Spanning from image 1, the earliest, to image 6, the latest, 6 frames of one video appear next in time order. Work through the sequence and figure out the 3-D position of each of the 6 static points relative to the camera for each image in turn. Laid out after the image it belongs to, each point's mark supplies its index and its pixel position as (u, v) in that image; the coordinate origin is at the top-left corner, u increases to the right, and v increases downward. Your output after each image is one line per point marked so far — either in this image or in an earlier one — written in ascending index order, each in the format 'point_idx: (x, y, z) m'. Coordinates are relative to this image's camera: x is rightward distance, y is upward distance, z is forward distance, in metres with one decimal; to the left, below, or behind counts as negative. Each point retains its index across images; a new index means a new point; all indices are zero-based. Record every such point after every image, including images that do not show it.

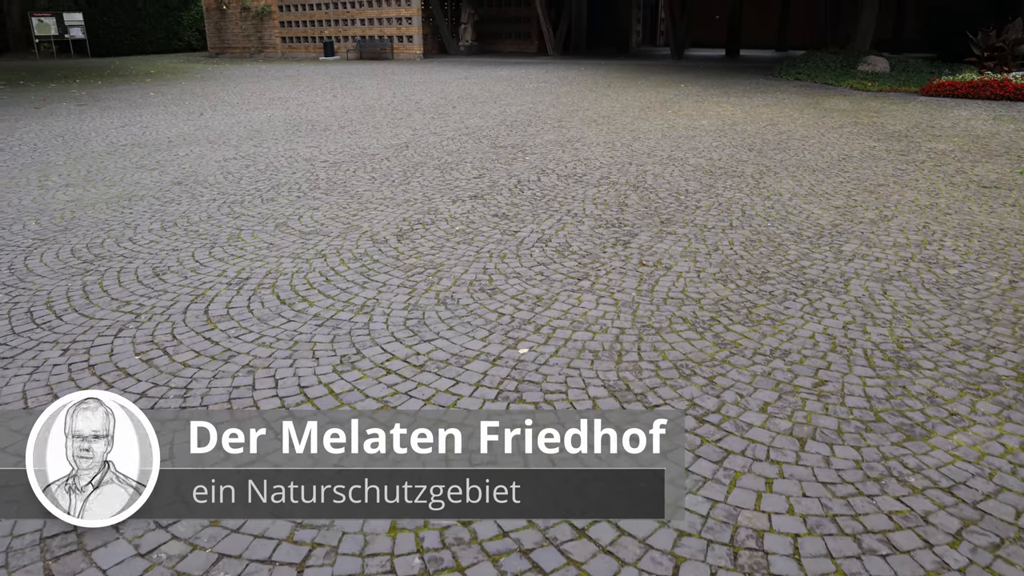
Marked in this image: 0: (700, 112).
0: (+2.5, +2.3, +12.8) m
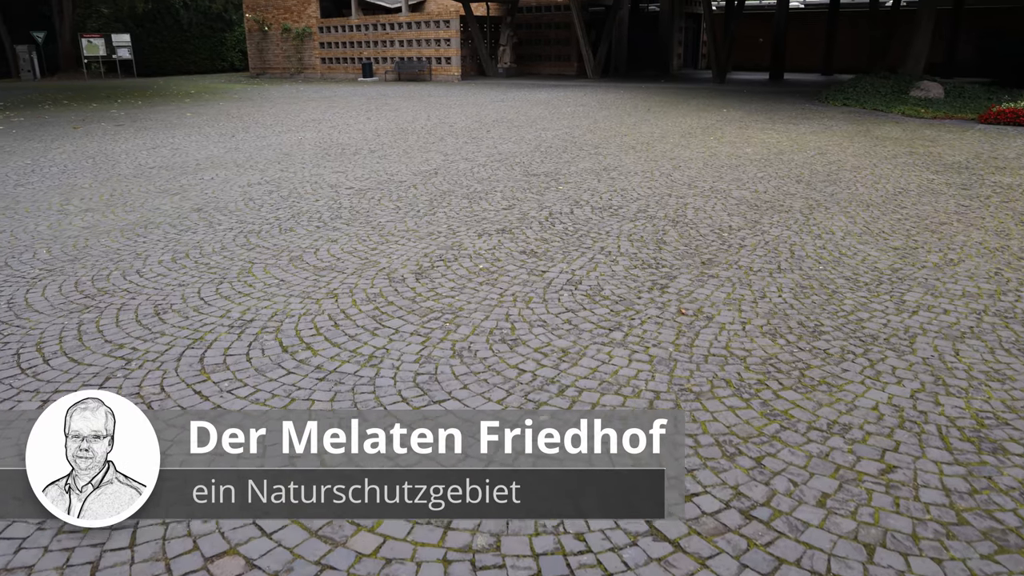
0: (+3.0, +1.9, +12.3) m
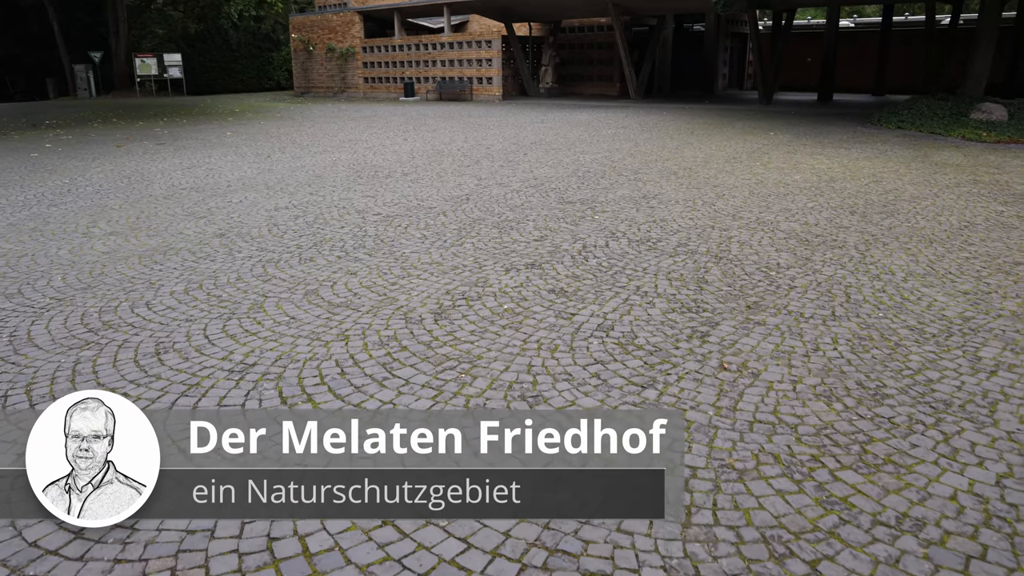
0: (+3.4, +1.5, +11.7) m
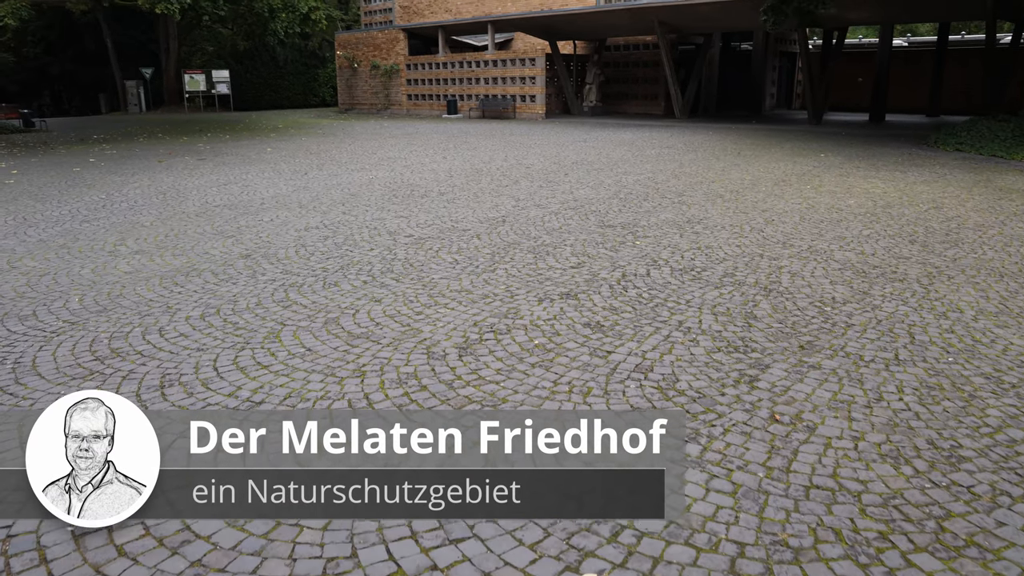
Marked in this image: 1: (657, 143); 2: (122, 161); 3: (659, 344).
0: (+3.9, +1.2, +11.2) m
1: (+2.9, +2.9, +19.4) m
2: (-7.8, +2.5, +19.1) m
3: (+0.7, -0.3, +4.6) m
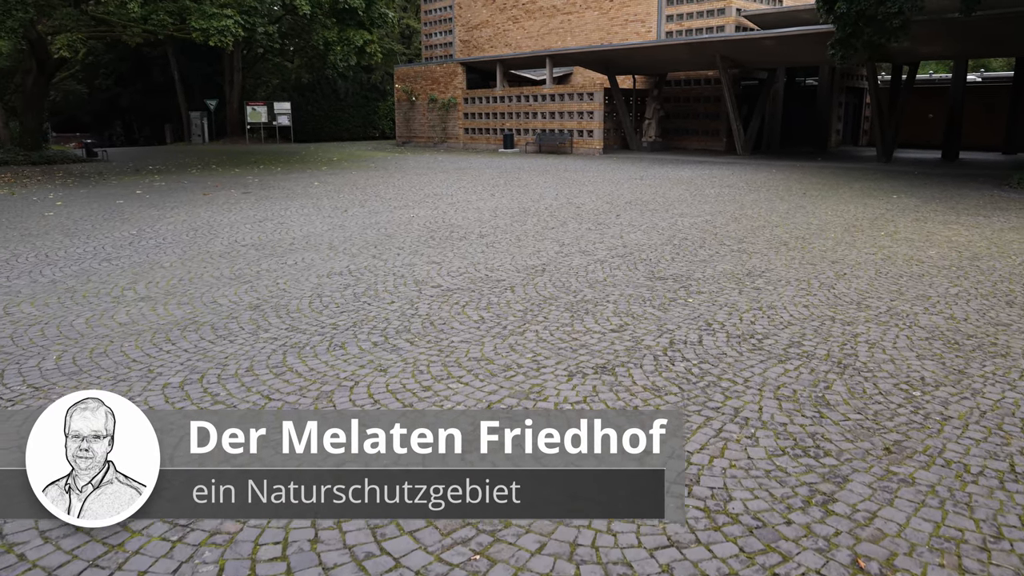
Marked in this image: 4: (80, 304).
0: (+4.4, +0.5, +10.2) m
1: (+3.9, +2.1, +18.4) m
2: (-6.8, +1.8, +18.8) m
3: (+0.8, -0.6, +3.8) m
4: (-3.2, -0.1, +7.4) m
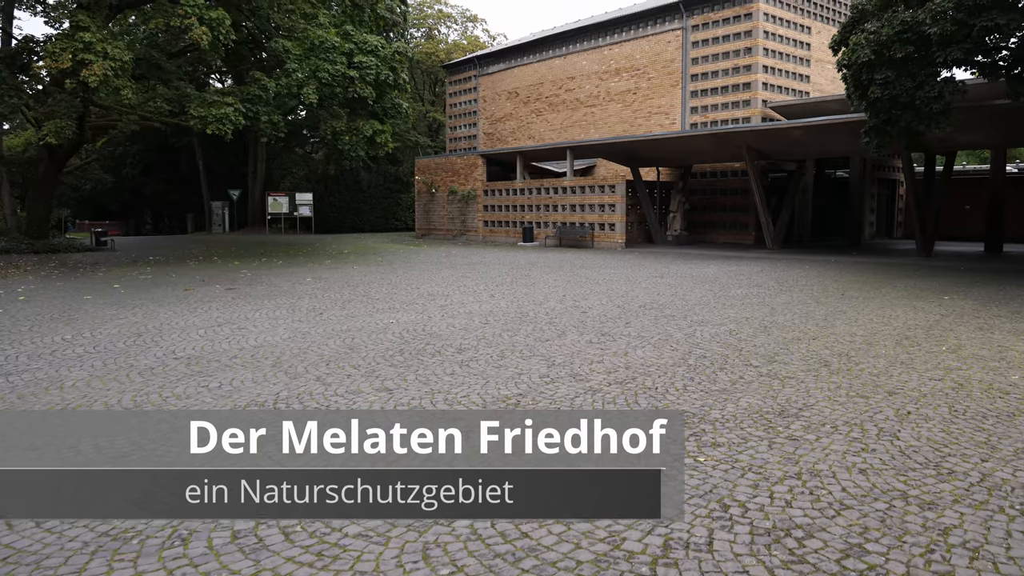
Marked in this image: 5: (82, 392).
0: (+4.2, -0.6, +8.3) m
1: (+4.0, +0.1, +16.7) m
2: (-6.7, -0.1, +17.4) m
3: (+0.4, -1.1, +1.9) m
4: (-3.5, -0.9, +5.7) m
5: (-3.3, -0.8, +7.3) m
